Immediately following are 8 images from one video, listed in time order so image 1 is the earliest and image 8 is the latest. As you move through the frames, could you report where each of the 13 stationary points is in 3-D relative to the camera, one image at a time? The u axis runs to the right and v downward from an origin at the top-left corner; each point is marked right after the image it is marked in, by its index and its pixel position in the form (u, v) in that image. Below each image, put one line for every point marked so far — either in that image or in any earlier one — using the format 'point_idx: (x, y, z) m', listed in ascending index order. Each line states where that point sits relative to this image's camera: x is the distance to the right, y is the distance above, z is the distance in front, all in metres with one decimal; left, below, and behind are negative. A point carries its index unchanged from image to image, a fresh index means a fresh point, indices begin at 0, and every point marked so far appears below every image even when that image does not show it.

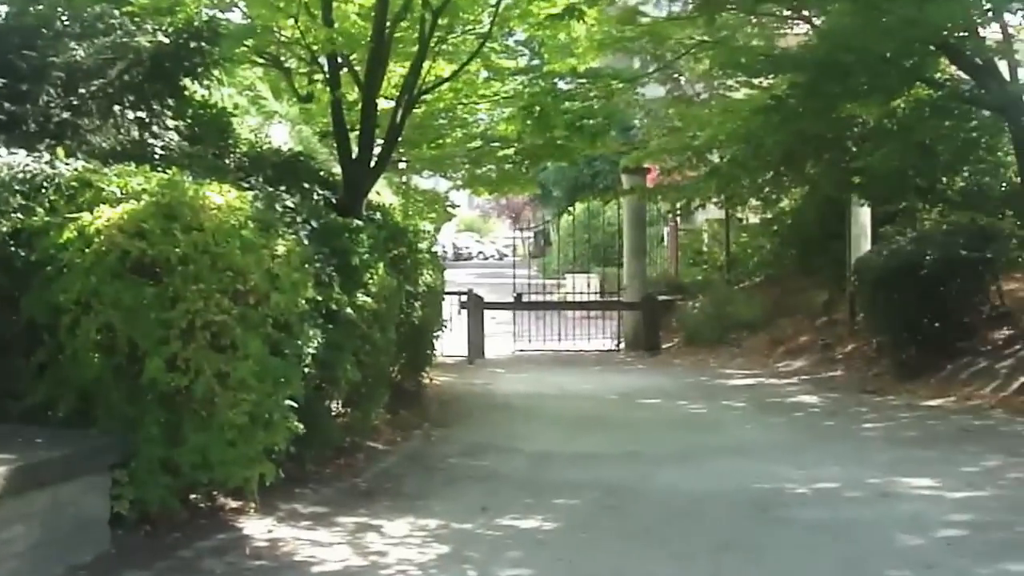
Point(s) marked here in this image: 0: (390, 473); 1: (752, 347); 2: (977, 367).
0: (-0.4, -0.6, +6.6) m
1: (+1.8, -0.4, +16.2) m
2: (+2.5, -0.4, +12.0) m
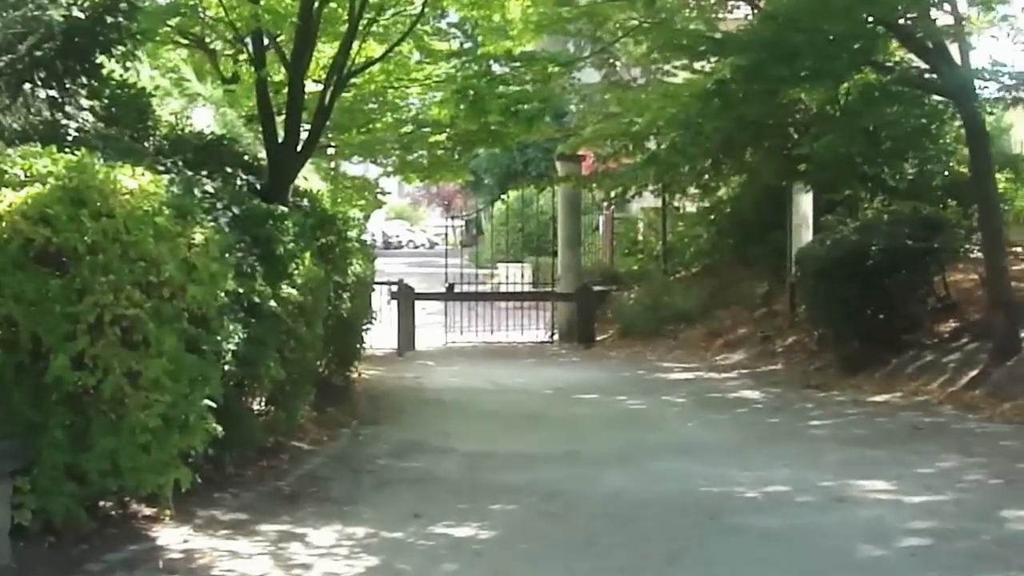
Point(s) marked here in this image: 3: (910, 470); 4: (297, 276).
0: (-0.6, -0.5, +6.3) m
1: (+1.3, -0.4, +15.9) m
2: (+2.2, -0.4, +11.7) m
3: (+1.2, -0.6, +6.7) m
4: (-0.6, 0.0, +5.9) m
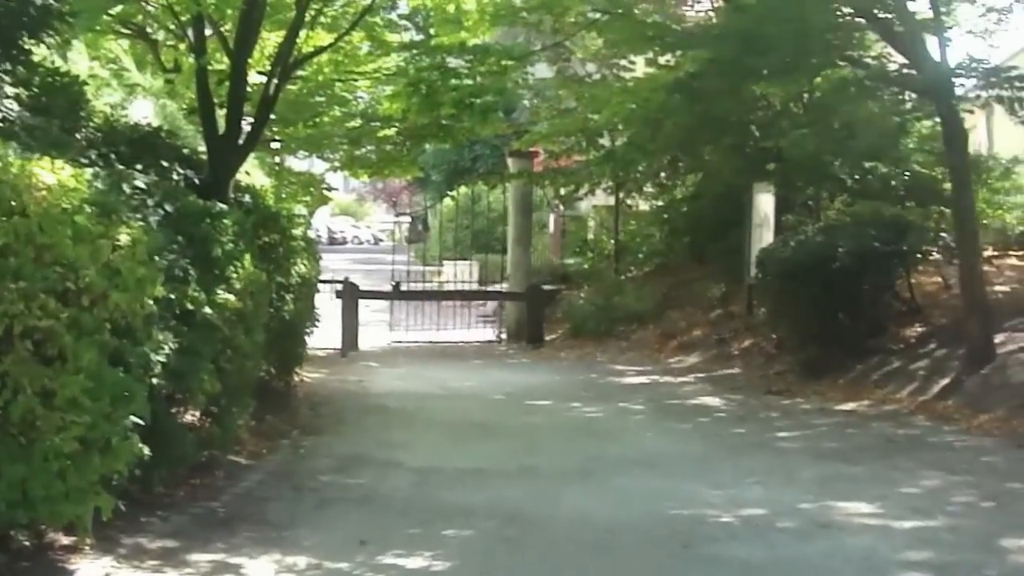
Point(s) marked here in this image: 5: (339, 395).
0: (-0.7, -0.5, +5.8) m
1: (+0.9, -0.4, +15.4) m
2: (+1.9, -0.4, +11.3) m
3: (+1.1, -0.6, +6.3) m
4: (-0.7, 0.0, +5.5) m
5: (-0.8, -0.5, +10.5) m
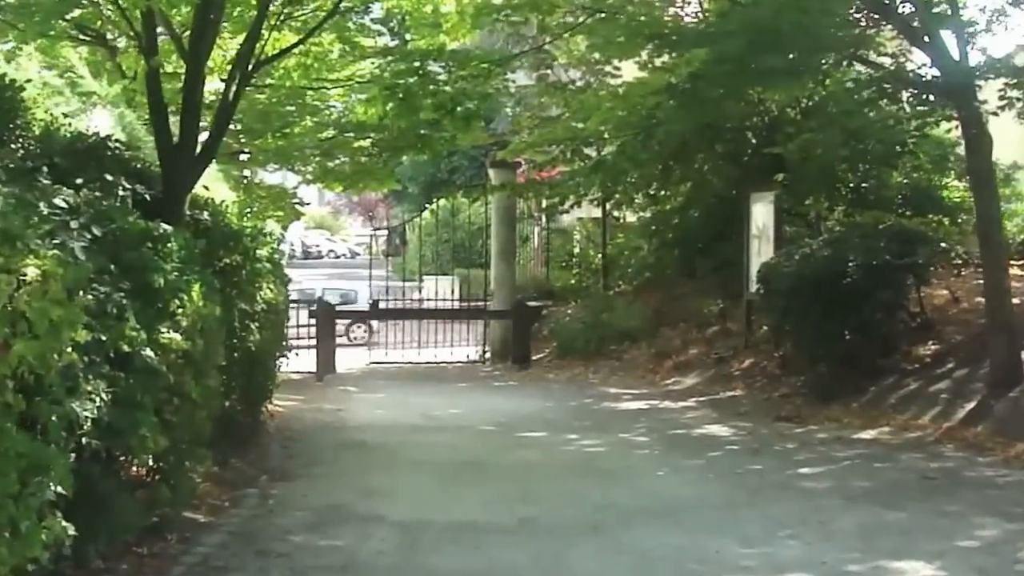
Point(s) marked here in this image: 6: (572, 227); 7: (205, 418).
0: (-0.7, -0.6, +4.9) m
1: (+0.8, -0.5, +14.6) m
2: (+1.9, -0.5, +10.5) m
3: (+1.1, -0.6, +5.5) m
4: (-0.7, -0.1, +4.6) m
5: (-0.9, -0.6, +9.7) m
6: (+0.5, +0.5, +18.7) m
7: (-0.7, -0.3, +5.3) m
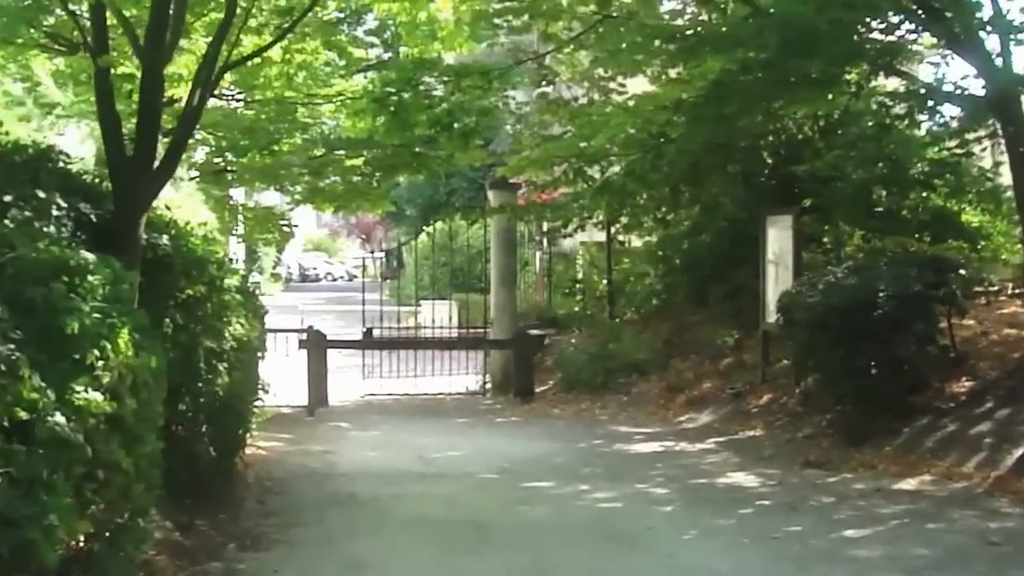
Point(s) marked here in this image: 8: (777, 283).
0: (-0.7, -0.7, +4.0) m
1: (+0.8, -0.7, +13.7) m
2: (+1.9, -0.6, +9.5) m
3: (+1.1, -0.7, +4.6) m
4: (-0.7, -0.1, +3.7) m
5: (-0.9, -0.8, +8.8) m
6: (+0.5, +0.3, +17.8) m
7: (-0.7, -0.4, +4.4) m
8: (+1.4, 0.0, +12.1) m
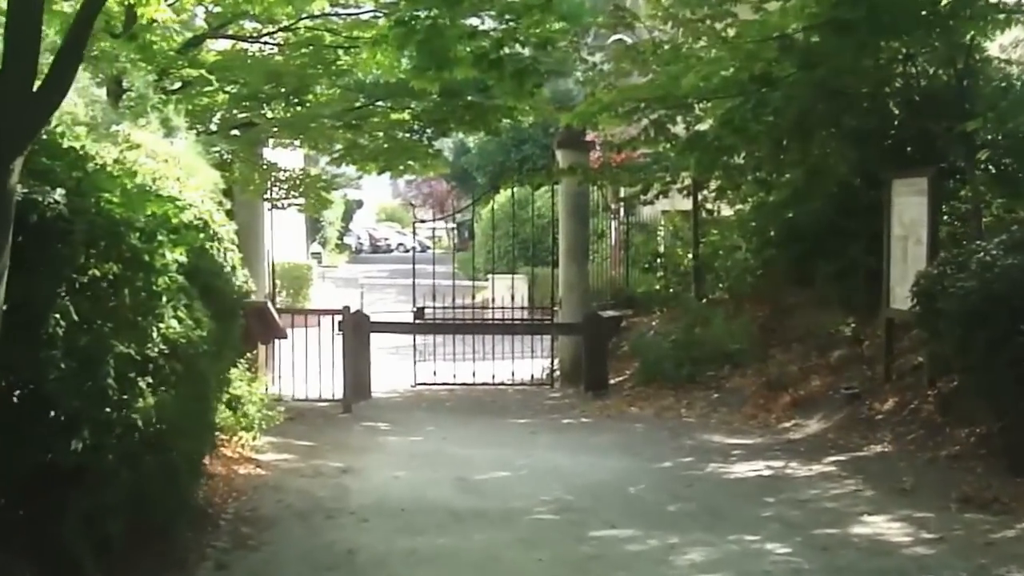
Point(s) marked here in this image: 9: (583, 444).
0: (-0.6, -0.7, +1.8) m
1: (+1.2, -0.5, +11.5) m
2: (+2.1, -0.6, +7.3) m
3: (+1.1, -0.7, +2.3) m
4: (-0.7, -0.1, +1.5) m
5: (-0.7, -0.7, +6.6) m
6: (+1.0, +0.5, +15.6) m
7: (-0.7, -0.4, +2.2) m
8: (+1.8, +0.1, +9.9) m
9: (+0.3, -0.7, +9.7) m
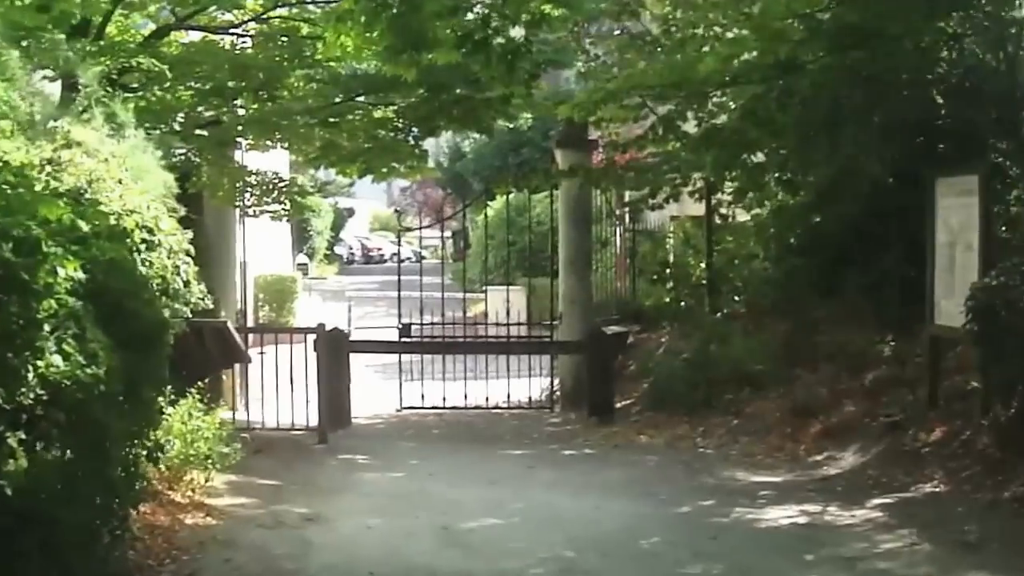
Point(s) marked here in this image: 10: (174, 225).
0: (-0.7, -0.7, +0.6) m
1: (+1.2, -0.6, +10.3) m
2: (+2.1, -0.6, +6.1) m
3: (+1.1, -0.8, +1.1) m
4: (-0.7, -0.2, +0.3) m
5: (-0.7, -0.7, +5.4) m
6: (+1.0, +0.4, +14.4) m
7: (-0.7, -0.4, +1.0) m
8: (+1.7, +0.1, +8.7) m
9: (+0.3, -0.7, +8.5) m
10: (-1.2, +0.2, +8.1) m
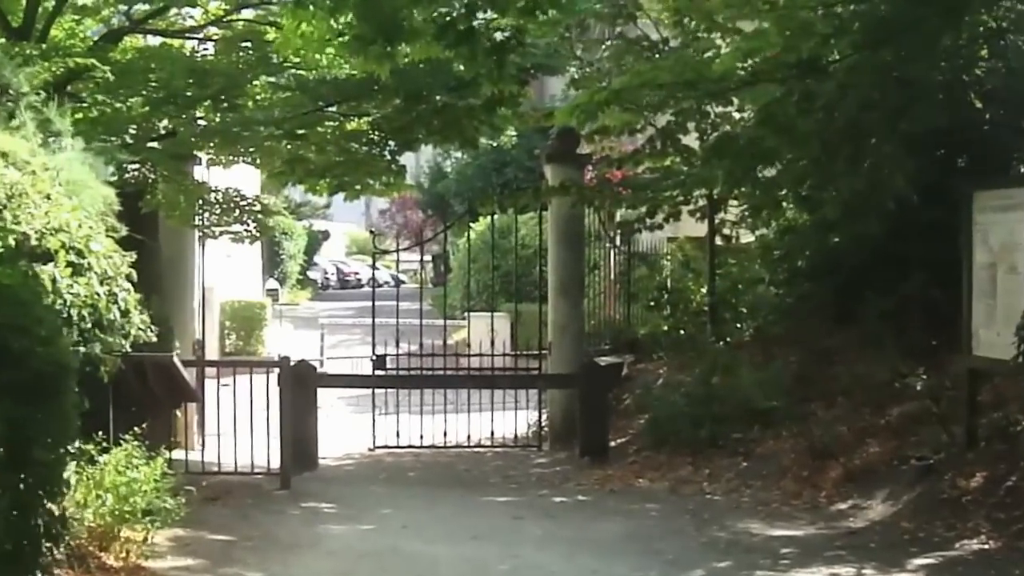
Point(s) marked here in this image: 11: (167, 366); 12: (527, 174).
0: (-0.6, -0.7, -0.4) m
1: (+1.1, -0.7, +9.3) m
2: (+2.0, -0.7, +5.1) m
3: (+1.1, -0.8, +0.1) m
4: (-0.7, -0.2, -0.7) m
5: (-0.7, -0.8, +4.4) m
6: (+0.9, +0.2, +13.4) m
7: (-0.7, -0.4, 0.0) m
8: (+1.7, 0.0, +7.7) m
9: (+0.3, -0.8, +7.5) m
10: (-1.3, +0.1, +7.1) m
11: (-1.2, -0.3, +7.6) m
12: (+0.1, +1.0, +18.2) m
